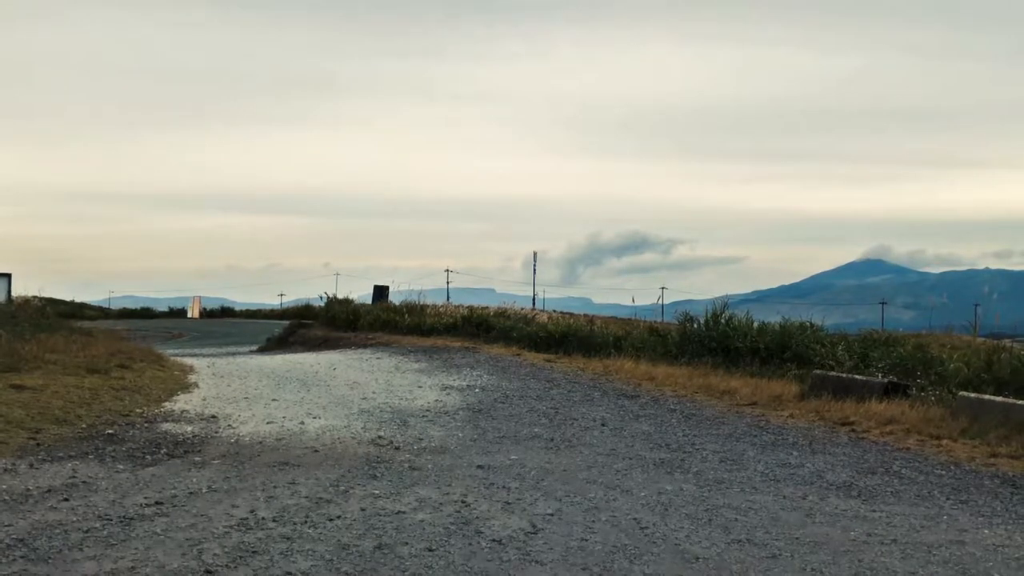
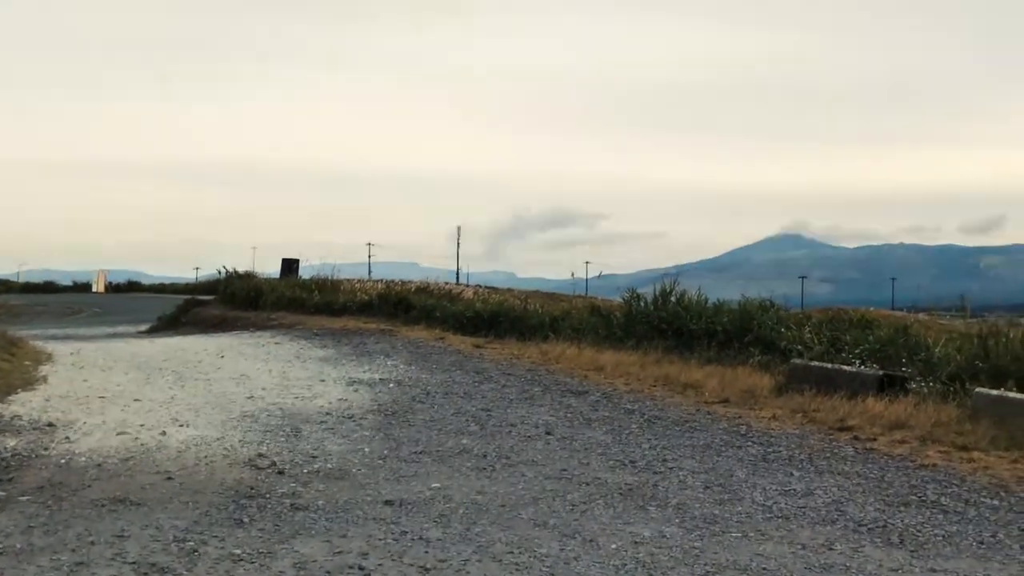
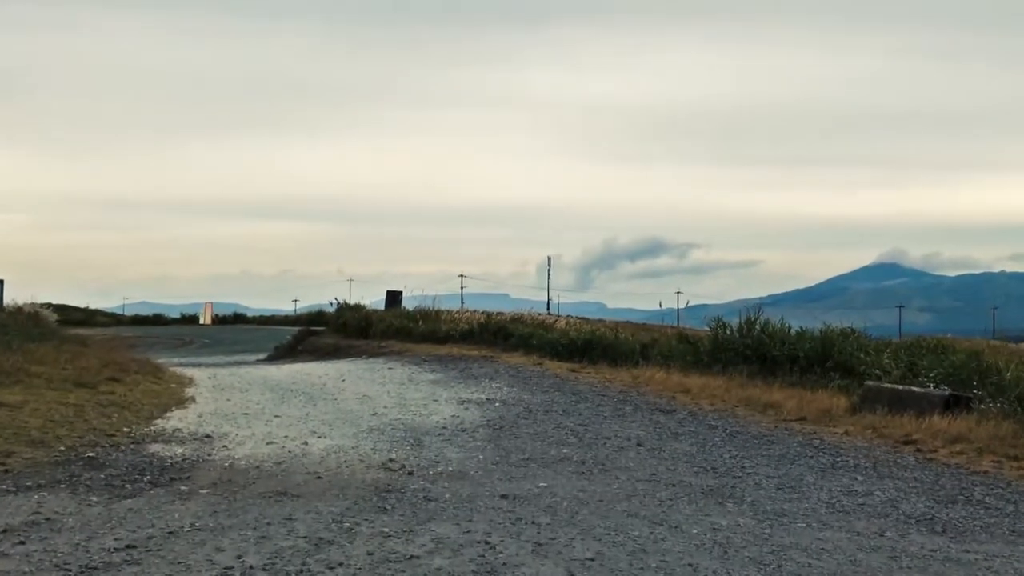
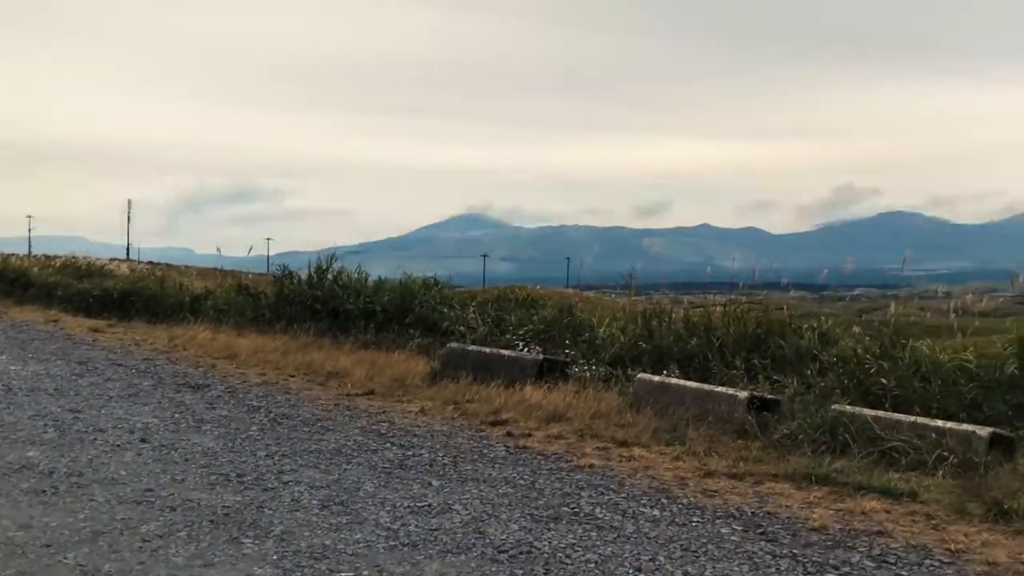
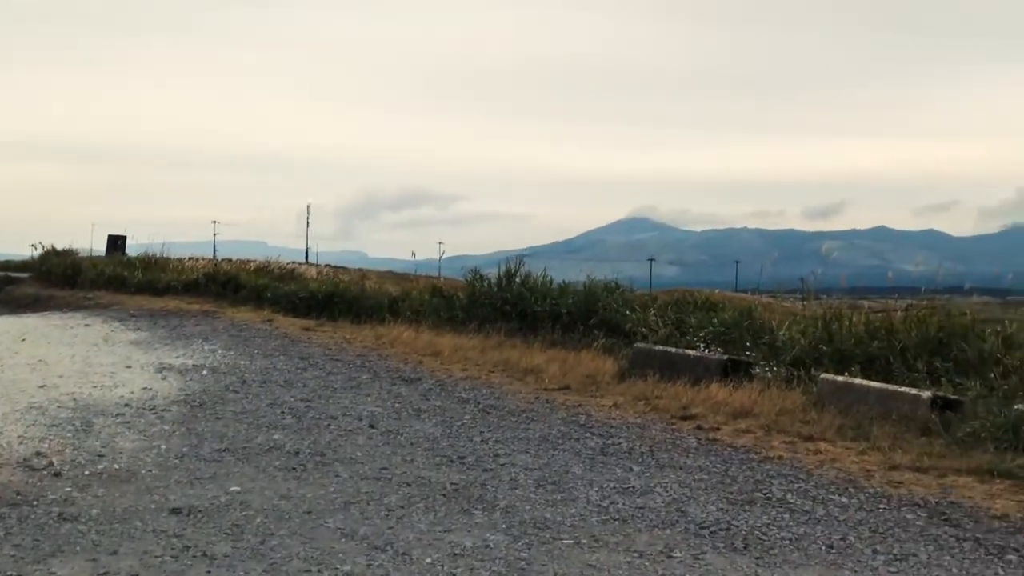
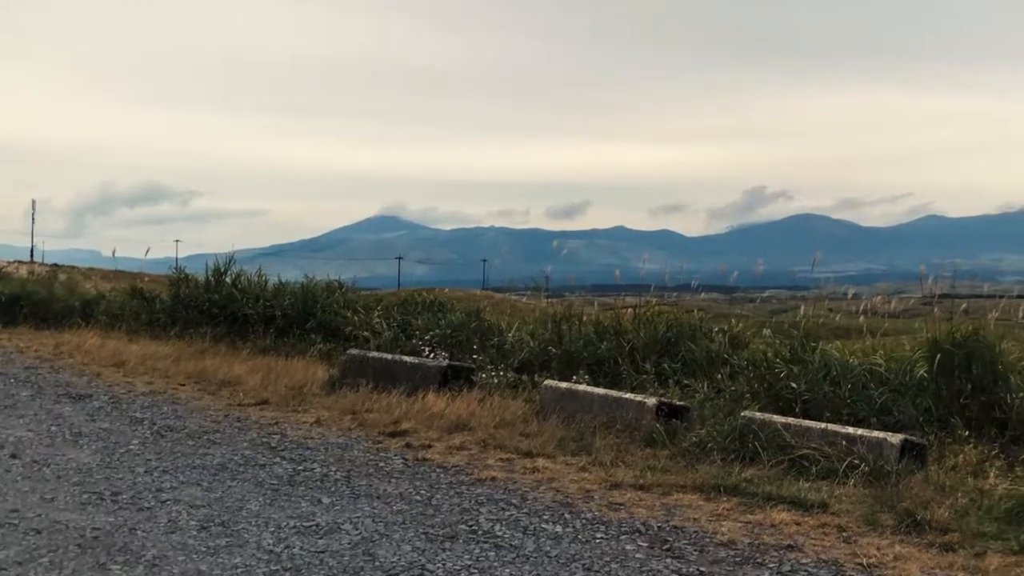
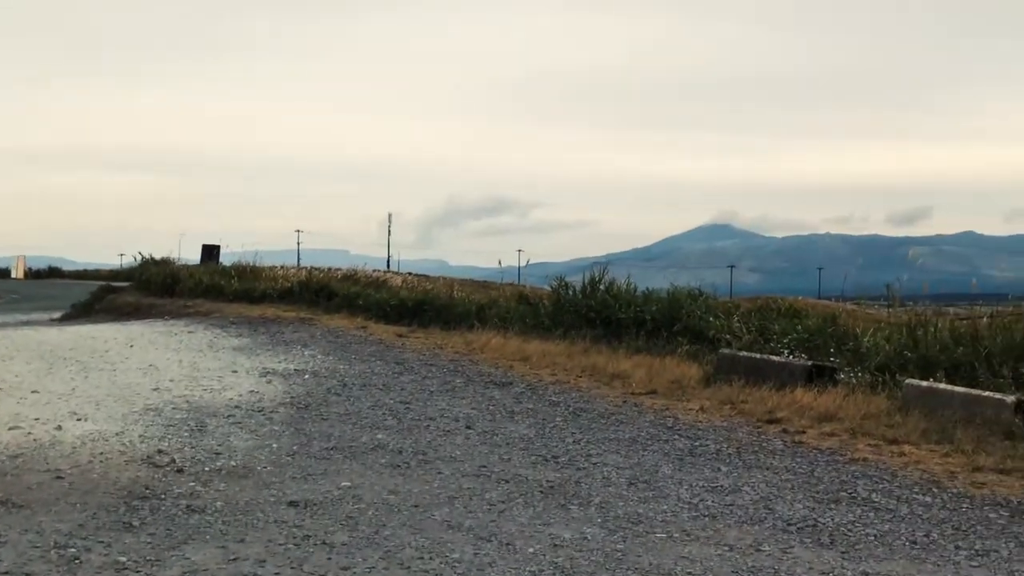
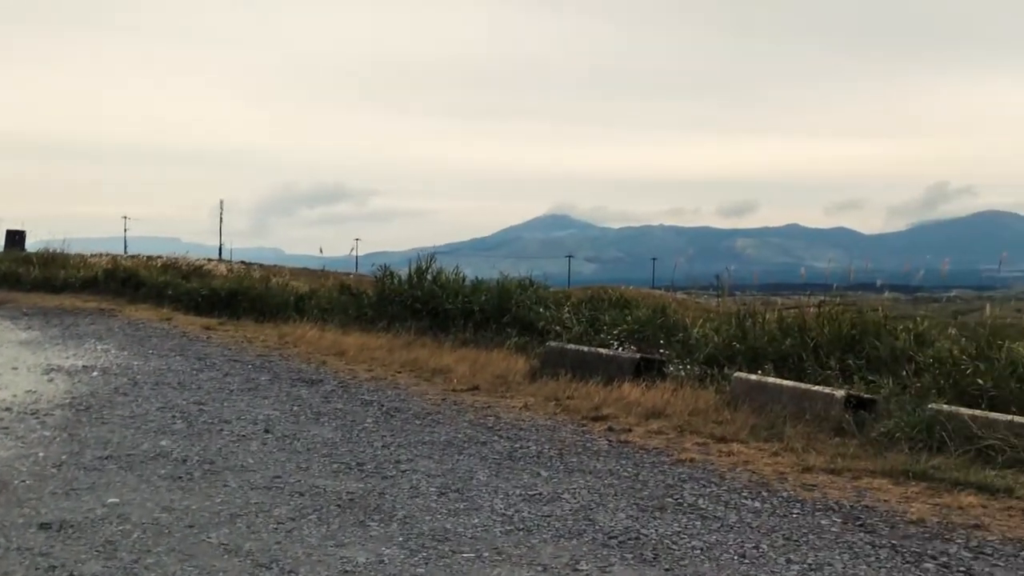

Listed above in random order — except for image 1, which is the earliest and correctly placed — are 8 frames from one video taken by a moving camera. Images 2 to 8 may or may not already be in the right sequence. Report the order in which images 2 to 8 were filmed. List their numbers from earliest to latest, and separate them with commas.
3, 2, 7, 5, 8, 4, 6
